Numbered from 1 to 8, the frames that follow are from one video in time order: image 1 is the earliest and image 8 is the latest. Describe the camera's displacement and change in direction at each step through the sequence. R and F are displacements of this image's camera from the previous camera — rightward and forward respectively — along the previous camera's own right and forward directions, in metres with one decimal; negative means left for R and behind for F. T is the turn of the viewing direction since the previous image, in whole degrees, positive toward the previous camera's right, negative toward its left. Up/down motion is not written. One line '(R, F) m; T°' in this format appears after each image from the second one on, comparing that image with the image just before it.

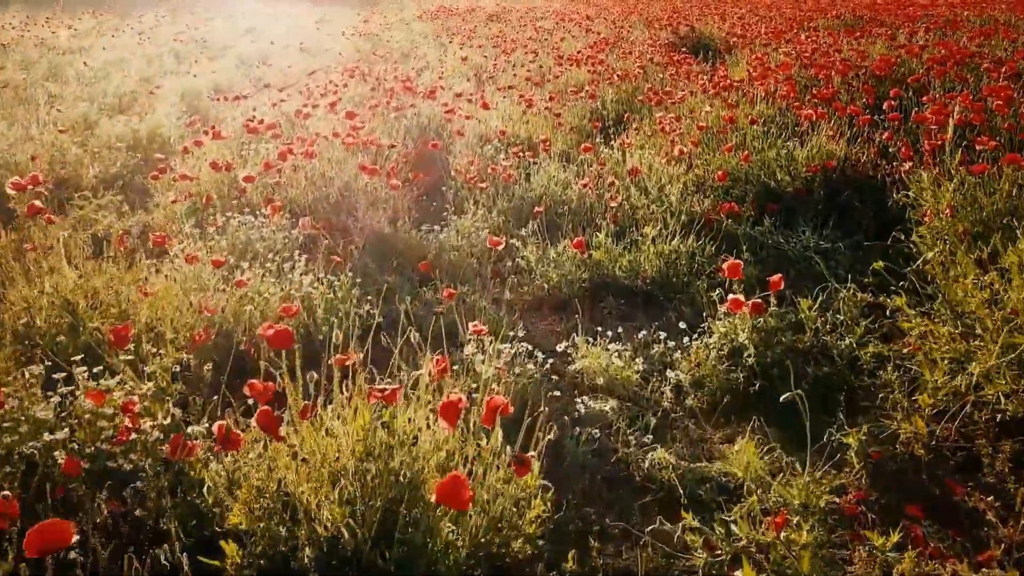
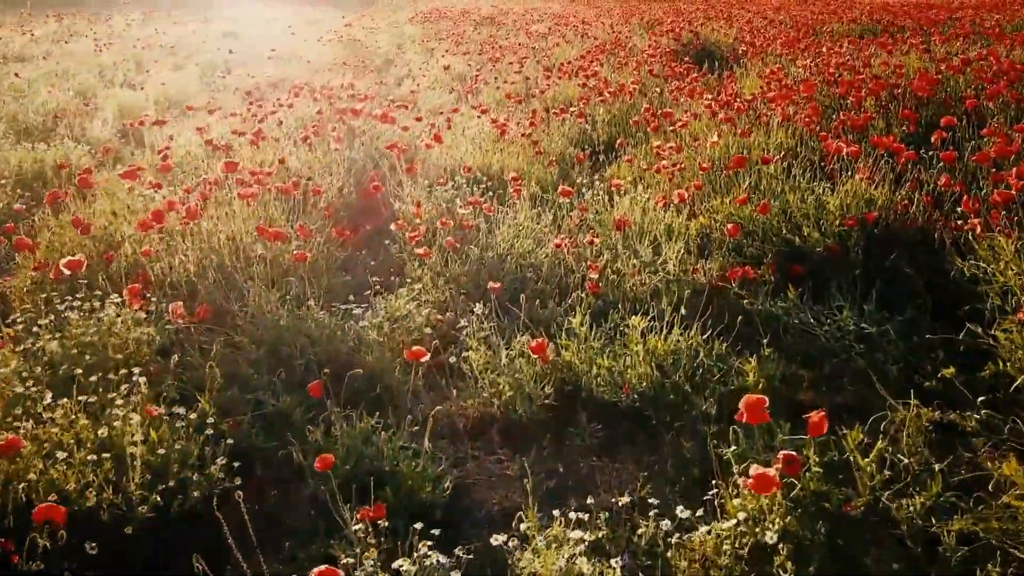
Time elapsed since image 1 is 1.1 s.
(+0.2, +0.8) m; 0°
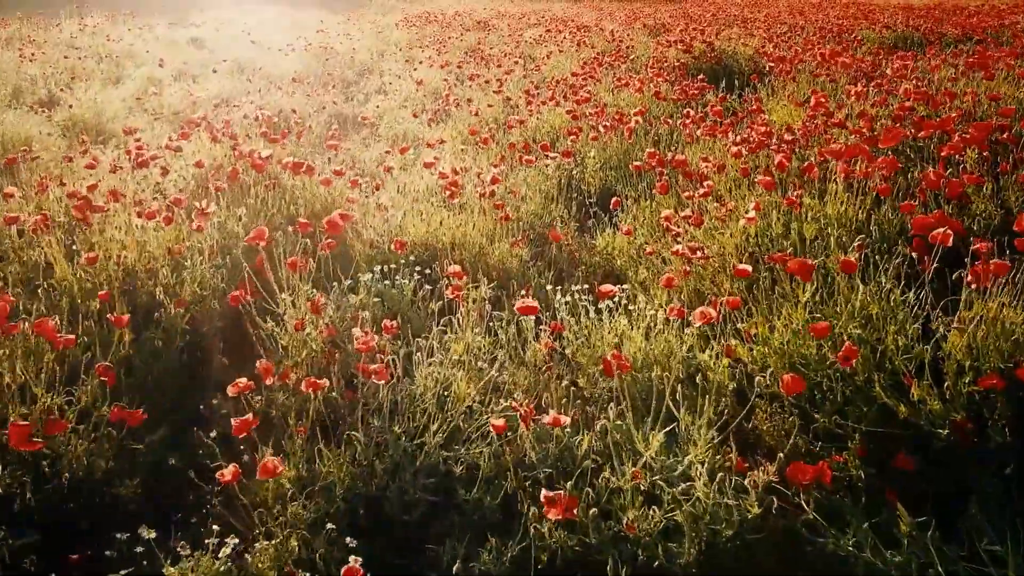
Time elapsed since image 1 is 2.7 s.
(+0.2, +1.3) m; 0°
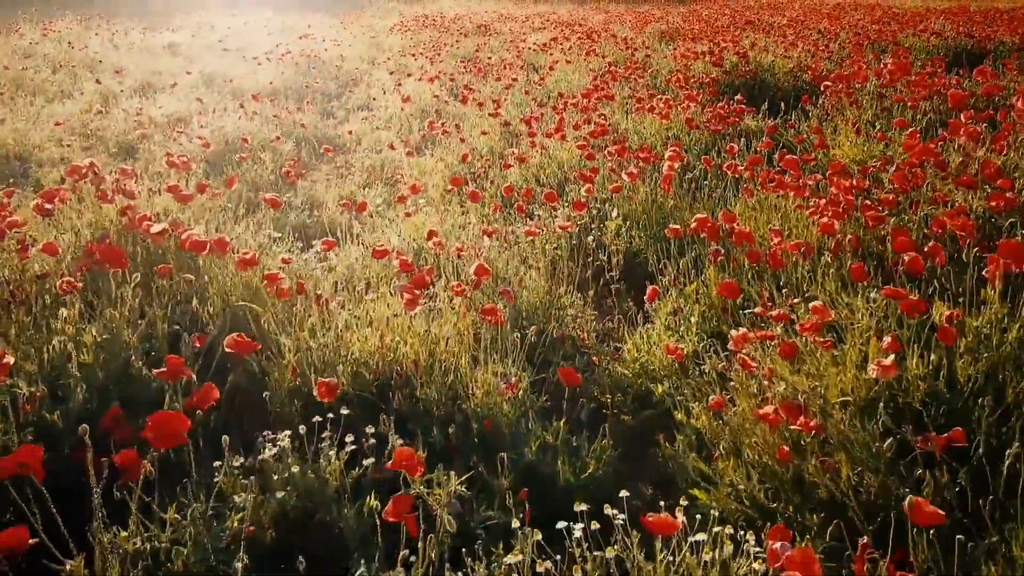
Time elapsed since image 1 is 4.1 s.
(0.0, +1.1) m; 0°
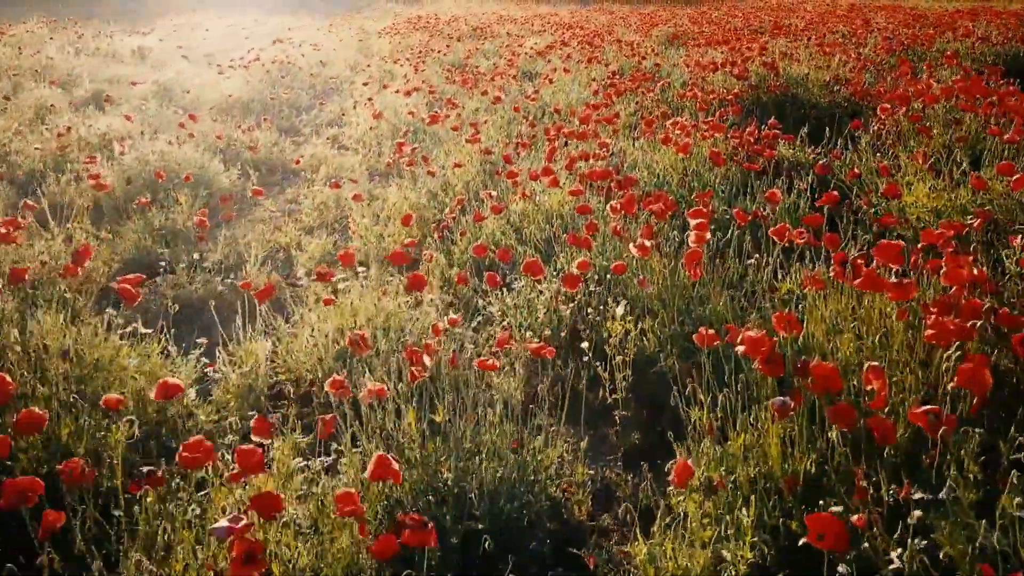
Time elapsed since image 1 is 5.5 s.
(+0.1, +1.0) m; 0°
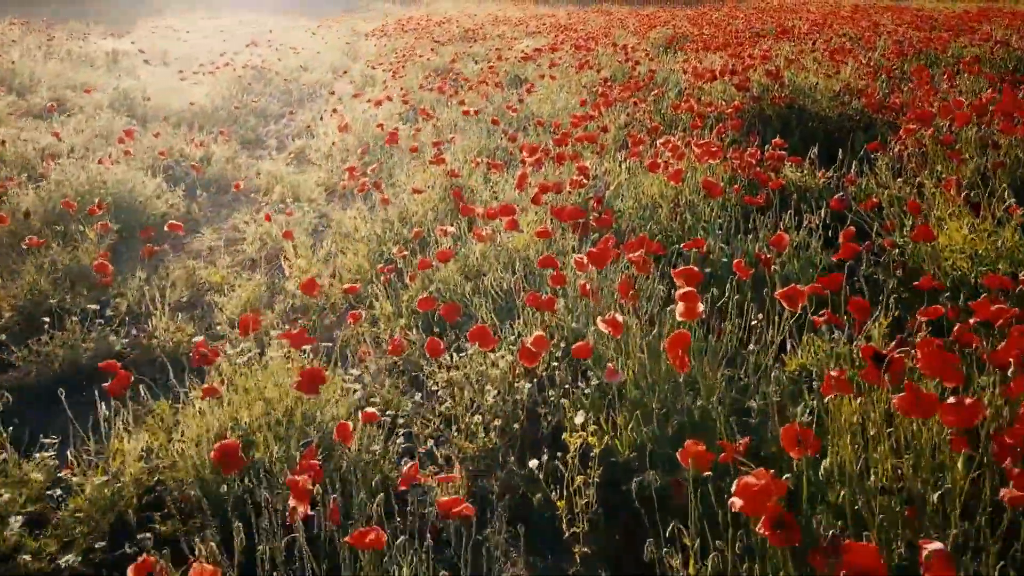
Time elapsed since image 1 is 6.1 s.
(+0.2, +0.5) m; 0°
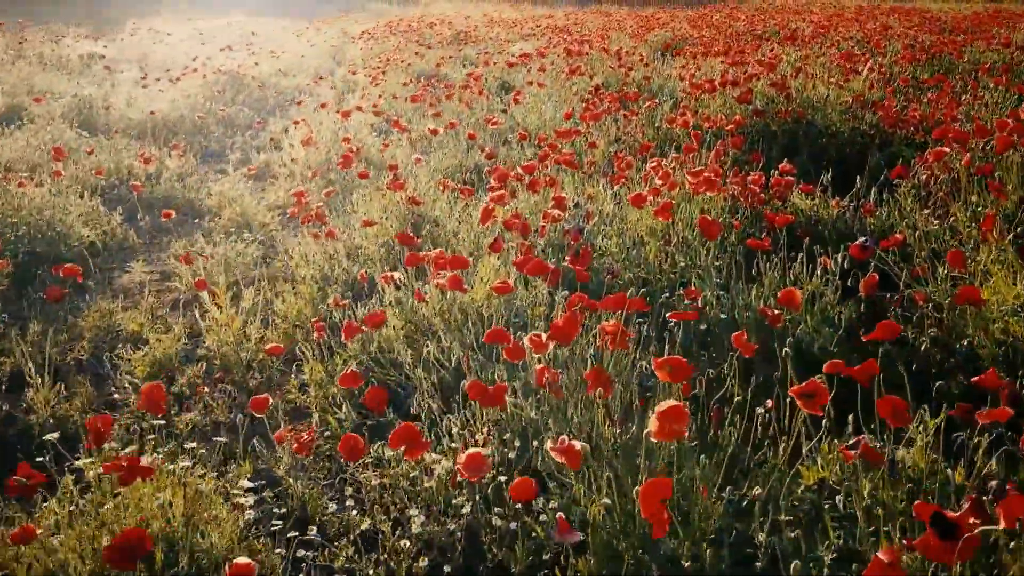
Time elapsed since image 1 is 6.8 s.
(+0.1, +0.5) m; 0°
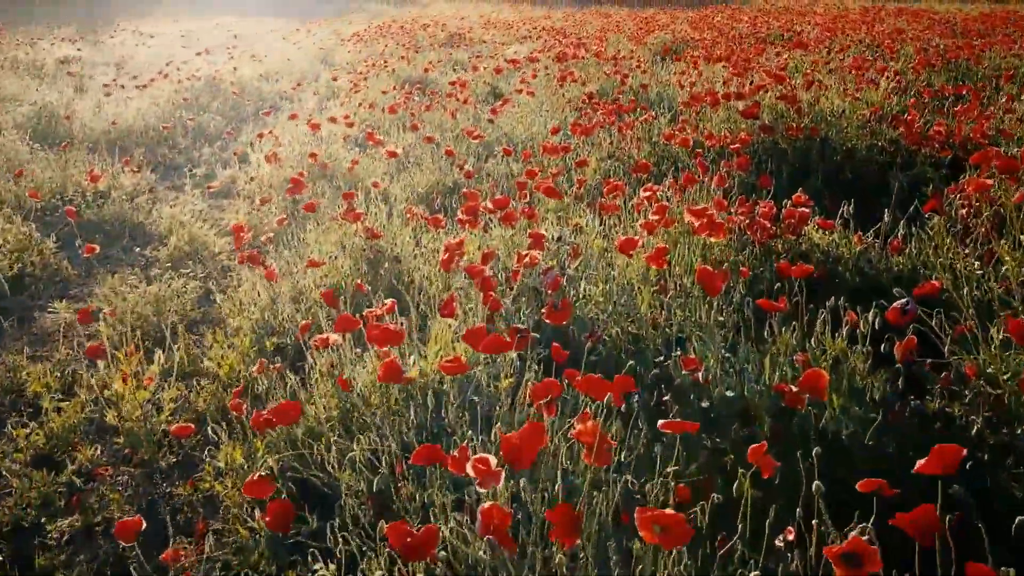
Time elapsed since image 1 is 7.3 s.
(+0.1, +0.4) m; 0°
